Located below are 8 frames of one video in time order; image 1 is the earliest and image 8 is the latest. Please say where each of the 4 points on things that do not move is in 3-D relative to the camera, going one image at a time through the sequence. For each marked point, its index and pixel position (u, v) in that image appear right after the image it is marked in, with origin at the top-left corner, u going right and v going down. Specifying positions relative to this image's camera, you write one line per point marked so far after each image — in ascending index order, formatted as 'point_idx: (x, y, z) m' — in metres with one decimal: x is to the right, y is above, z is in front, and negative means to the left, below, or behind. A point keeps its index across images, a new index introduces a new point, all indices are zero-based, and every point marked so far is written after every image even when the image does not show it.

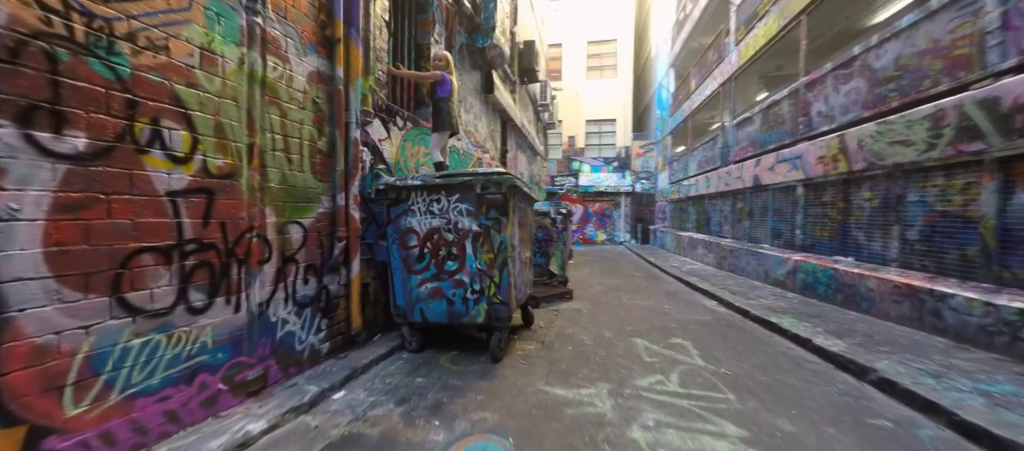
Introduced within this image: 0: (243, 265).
0: (-1.6, -0.2, +2.1) m
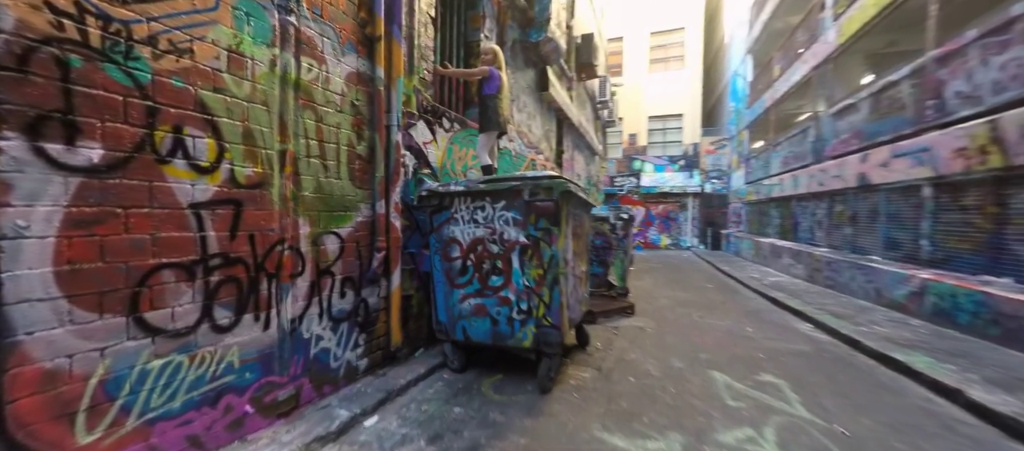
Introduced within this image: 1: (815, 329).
0: (-1.3, -0.3, +1.9) m
1: (+4.2, -1.4, +4.9) m
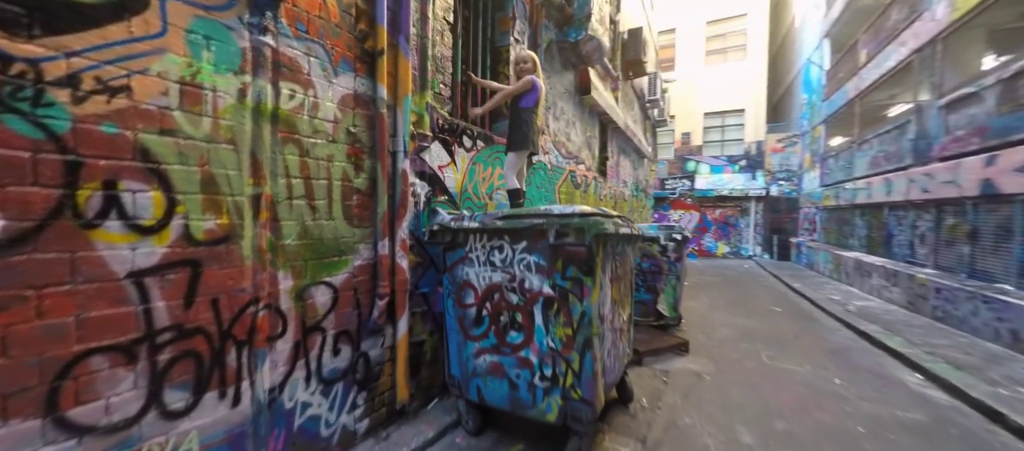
0: (-1.3, -0.6, +1.7) m
1: (+4.6, -1.7, +3.8) m
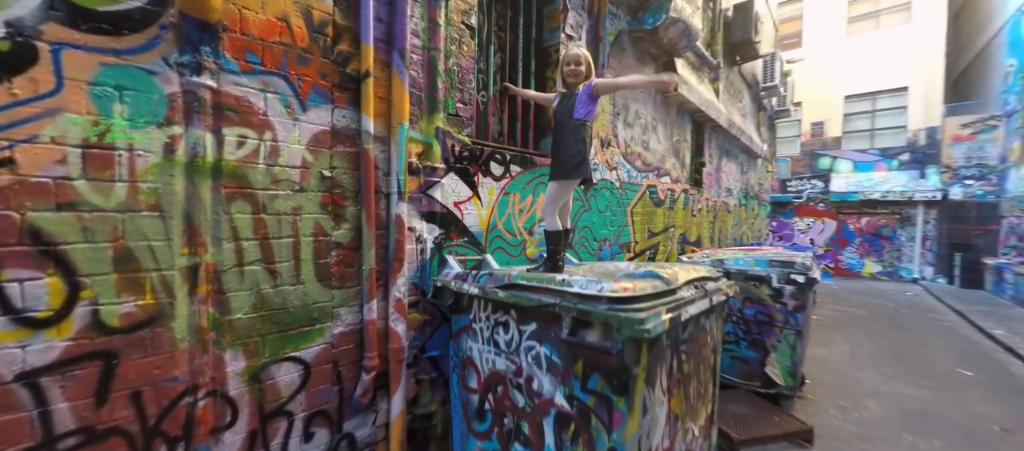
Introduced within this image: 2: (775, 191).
0: (-1.3, -0.9, +1.4) m
1: (+4.9, -2.1, +2.0) m
2: (+11.8, +1.6, +15.7) m
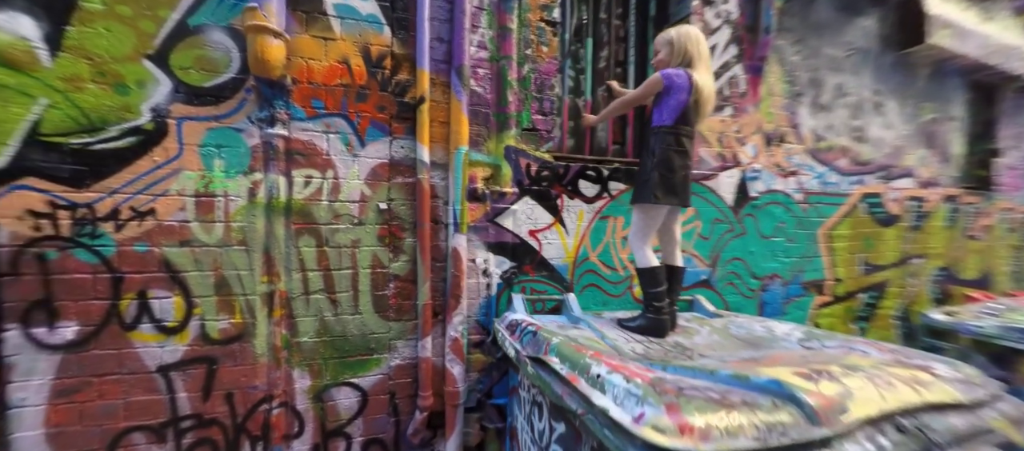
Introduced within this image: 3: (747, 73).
0: (-1.2, -1.0, +1.6) m
1: (+4.6, -2.4, -0.6) m
2: (+17.1, +1.0, +8.4) m
3: (+1.6, +1.1, +2.4) m
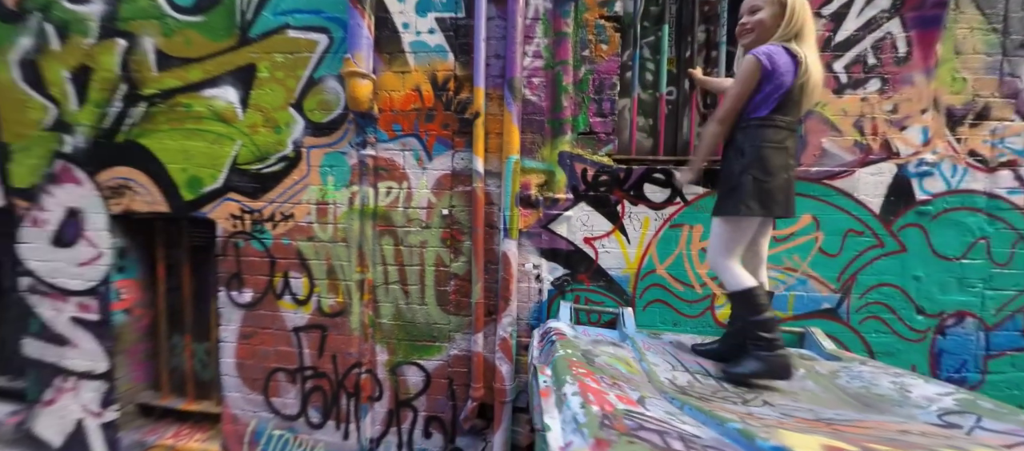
0: (-0.9, -1.0, +2.1) m
1: (+3.6, -2.5, -2.2) m
2: (+18.6, +0.5, +1.5) m
3: (+2.0, +1.0, +1.8) m
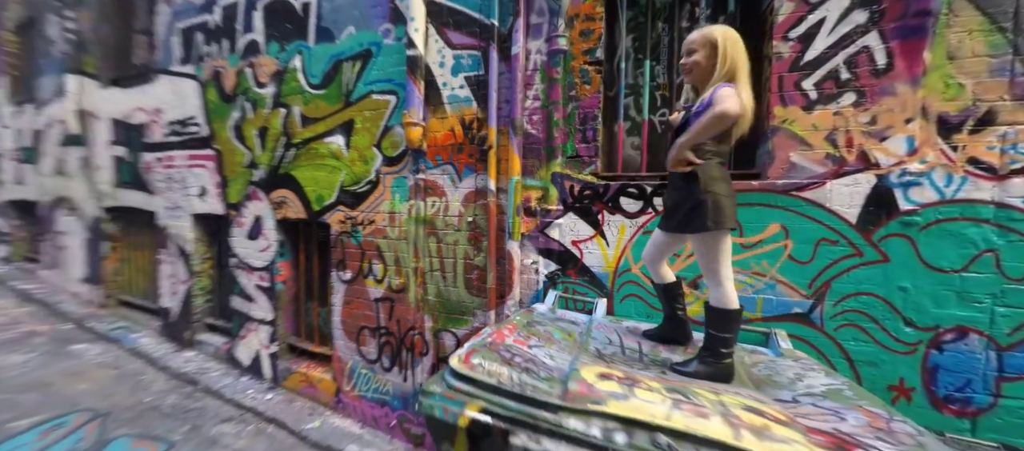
0: (-0.8, -1.1, +2.9) m
1: (+2.3, -2.6, -2.5) m
2: (+17.9, +0.3, -2.9) m
3: (+1.9, +1.0, +1.8) m
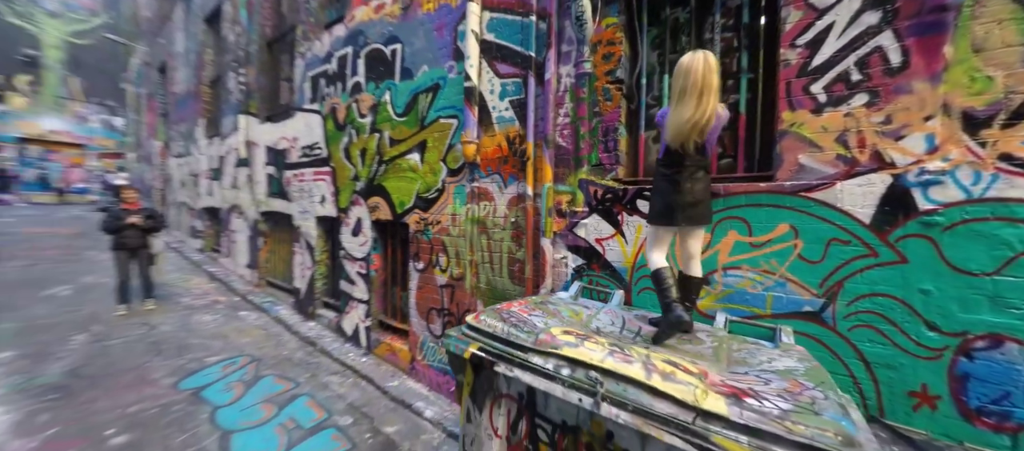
0: (-0.5, -1.1, +3.4) m
1: (+1.4, -2.5, -2.5) m
2: (+16.4, +0.3, -6.4) m
3: (+2.0, +1.0, +1.8) m
